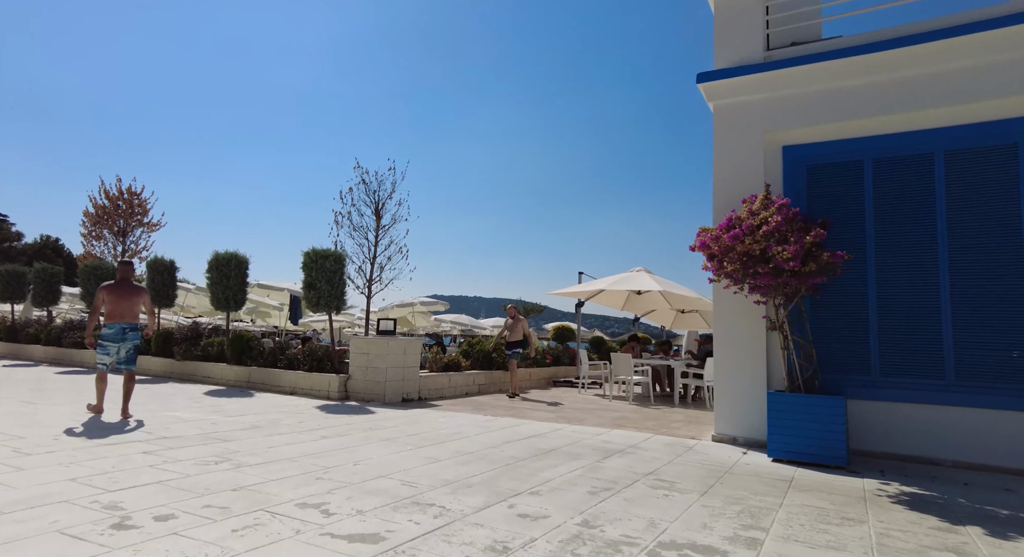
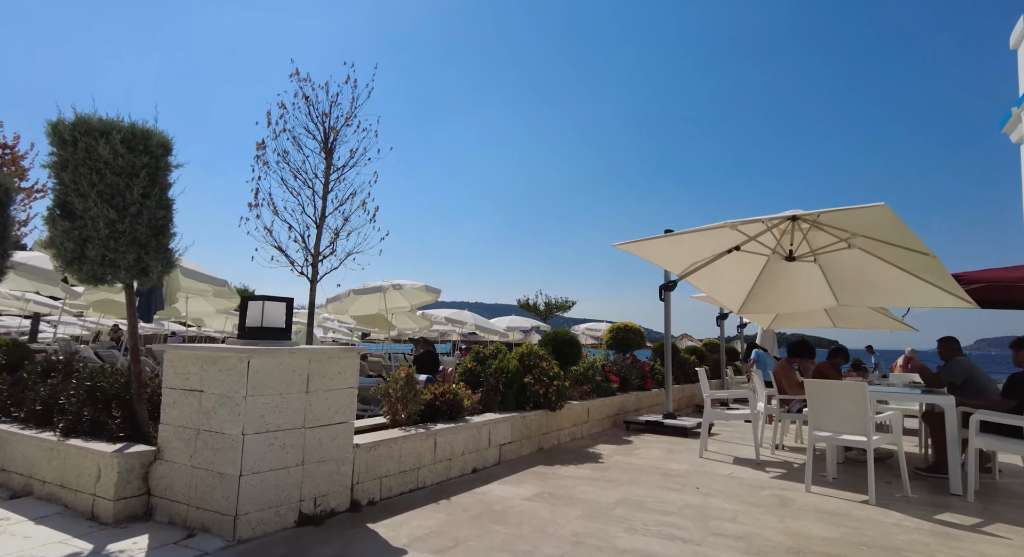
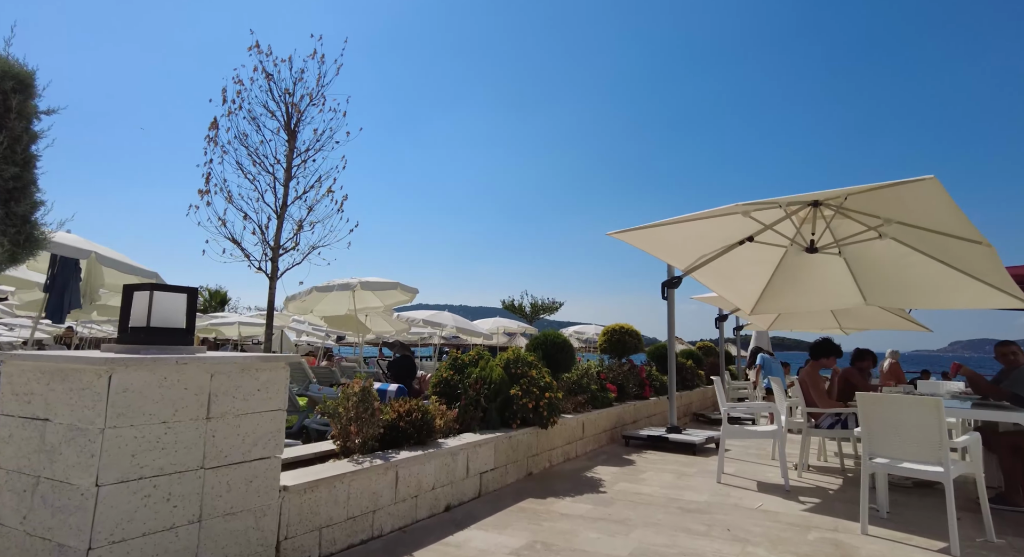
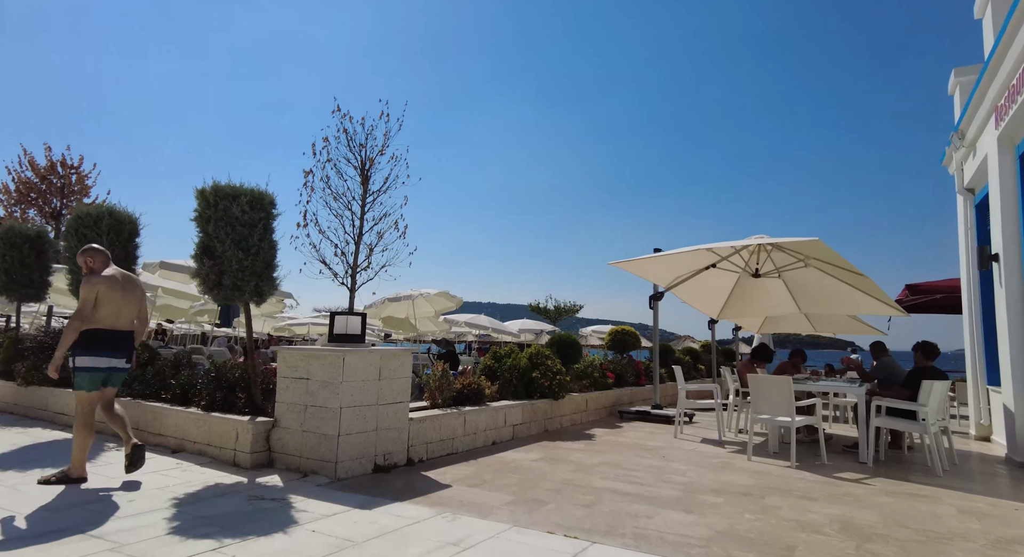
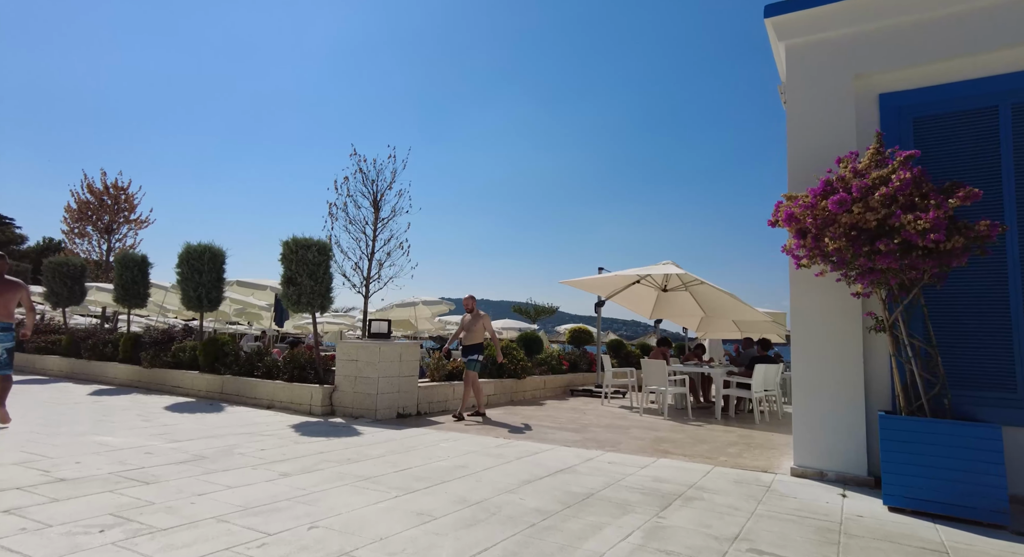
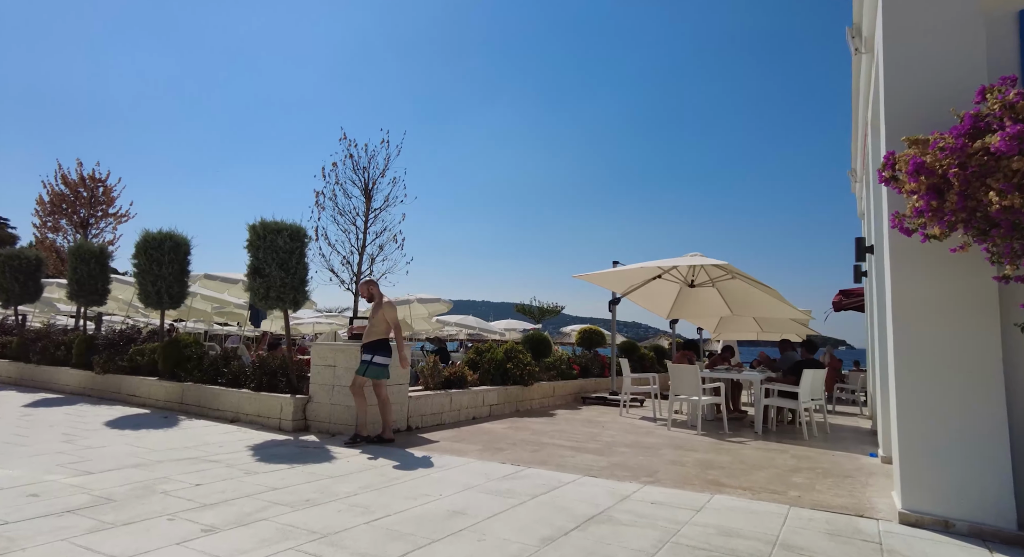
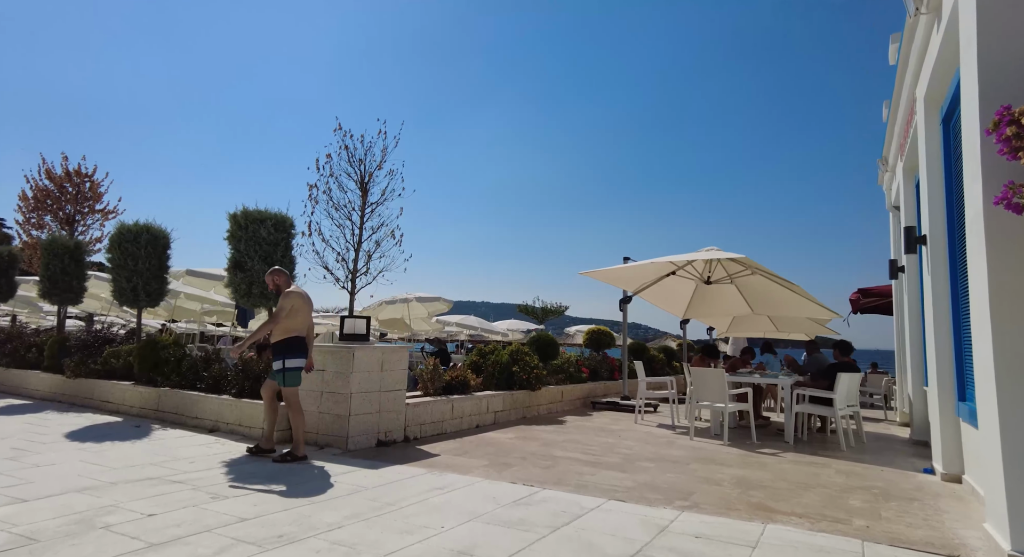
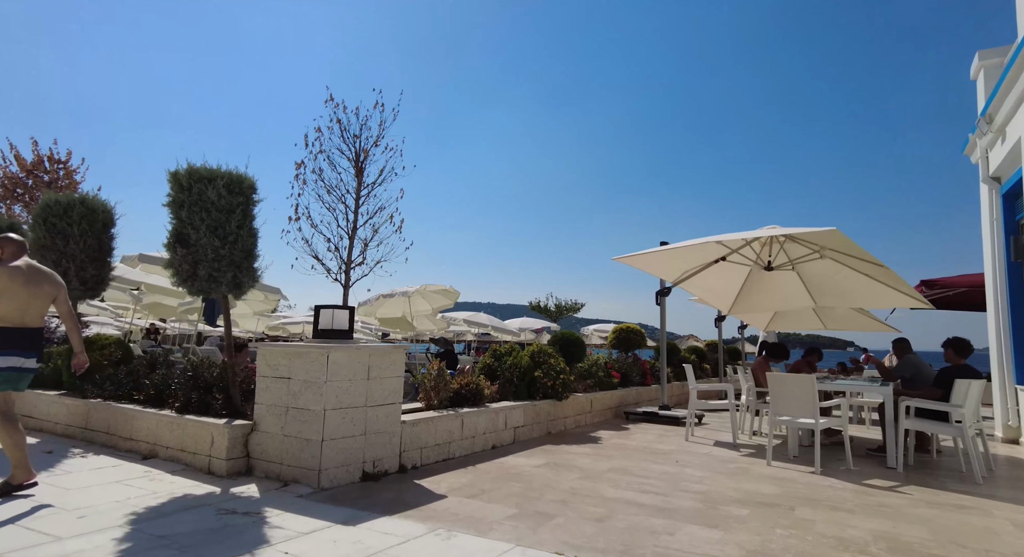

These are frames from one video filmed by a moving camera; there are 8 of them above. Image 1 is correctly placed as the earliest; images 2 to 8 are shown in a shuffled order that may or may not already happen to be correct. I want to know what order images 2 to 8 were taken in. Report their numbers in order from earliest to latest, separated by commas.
5, 6, 7, 4, 8, 2, 3
